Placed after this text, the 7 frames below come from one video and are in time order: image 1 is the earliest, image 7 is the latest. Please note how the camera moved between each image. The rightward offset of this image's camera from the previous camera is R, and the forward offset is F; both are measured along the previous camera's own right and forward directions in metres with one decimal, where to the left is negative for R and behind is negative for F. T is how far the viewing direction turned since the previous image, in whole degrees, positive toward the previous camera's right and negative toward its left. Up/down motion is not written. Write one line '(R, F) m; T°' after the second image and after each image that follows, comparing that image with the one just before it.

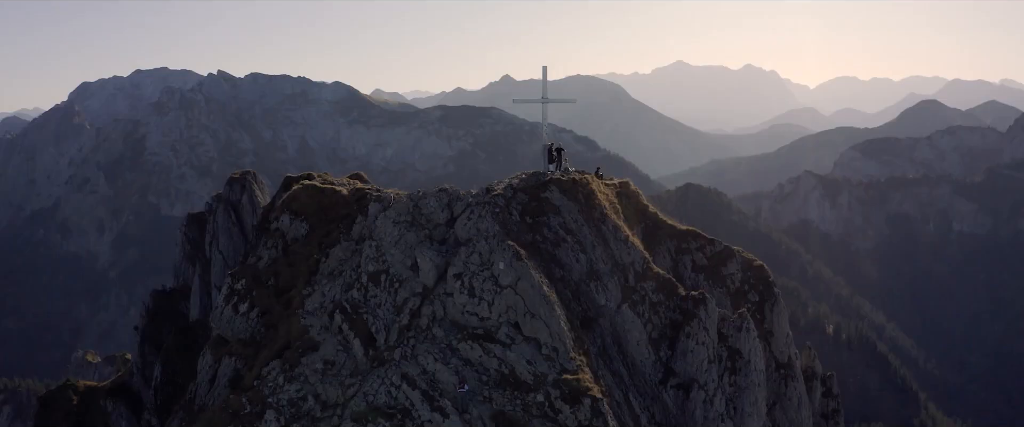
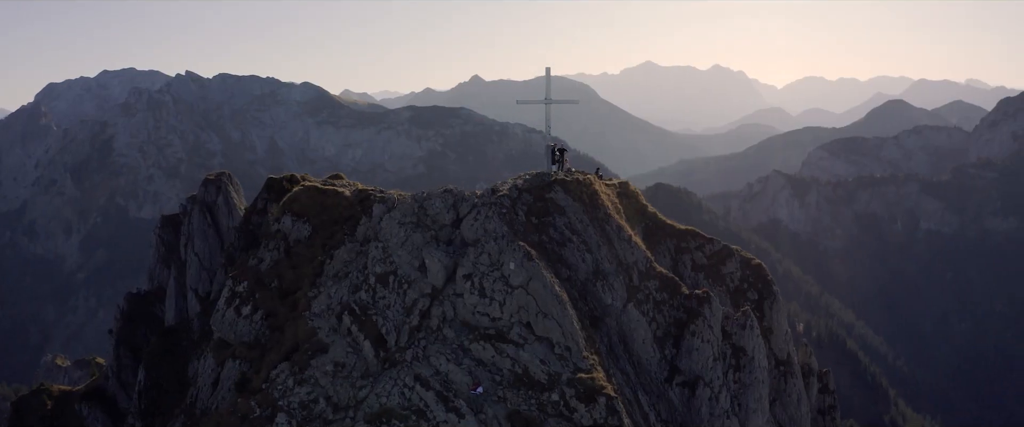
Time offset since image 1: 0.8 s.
(-1.4, -0.1) m; +2°
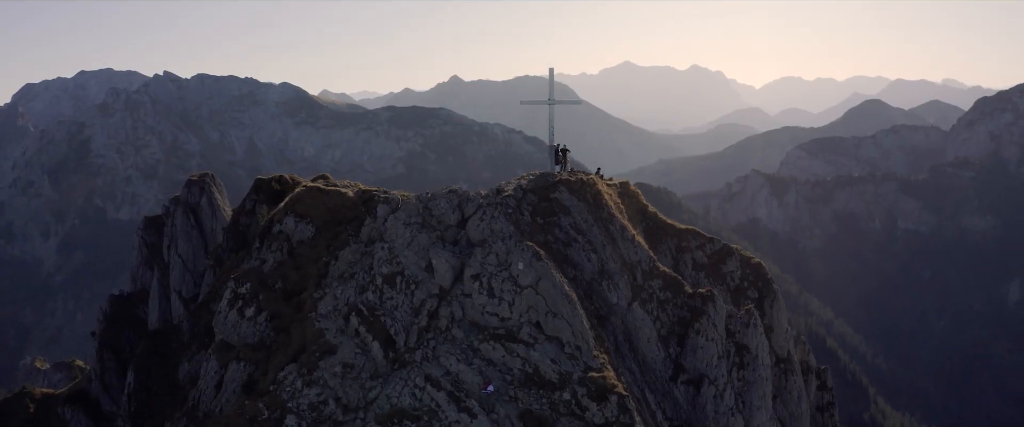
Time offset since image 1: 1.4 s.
(-1.0, -0.1) m; +1°
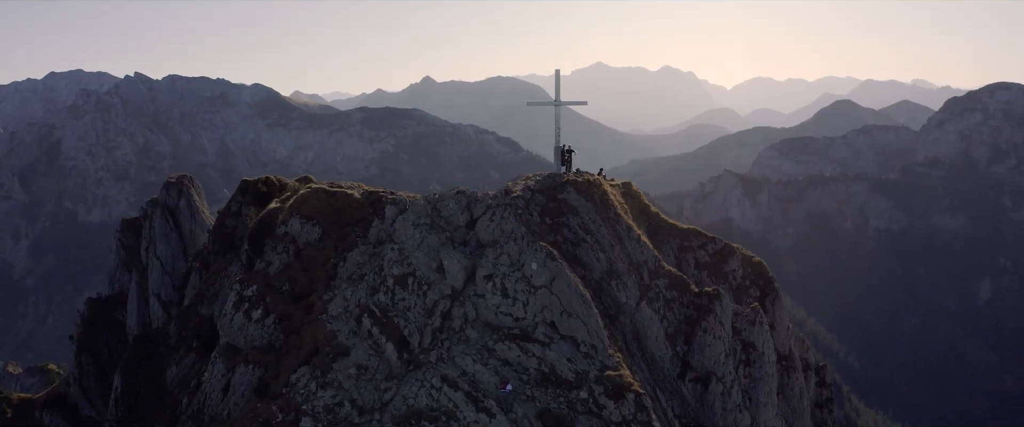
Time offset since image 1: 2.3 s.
(-1.4, -0.1) m; +2°
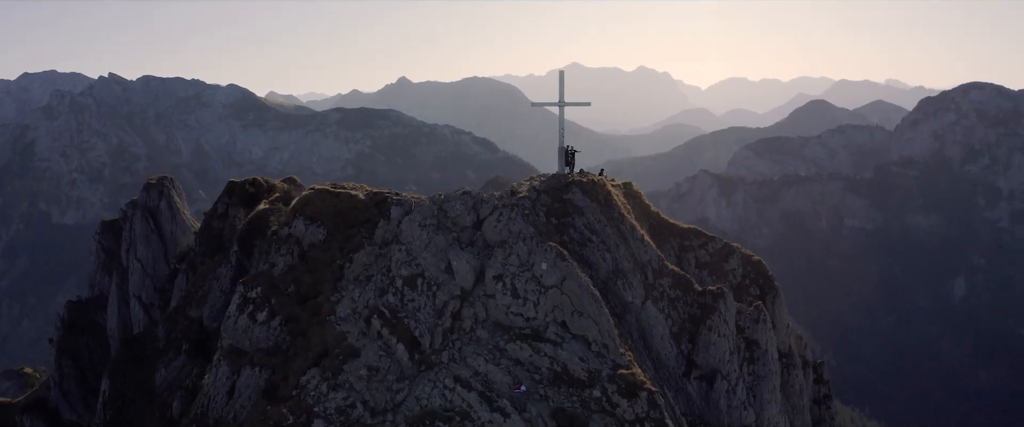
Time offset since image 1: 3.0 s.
(-1.2, -0.1) m; +2°
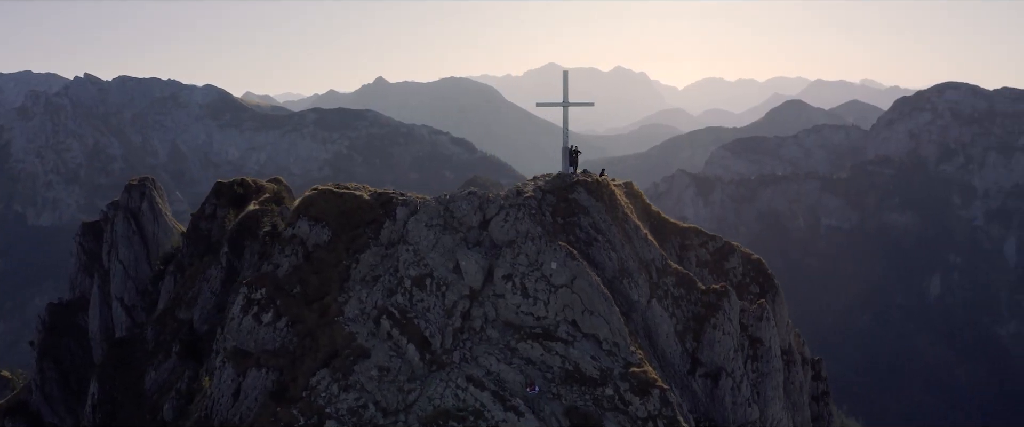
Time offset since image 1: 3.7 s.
(-1.1, -0.1) m; +1°
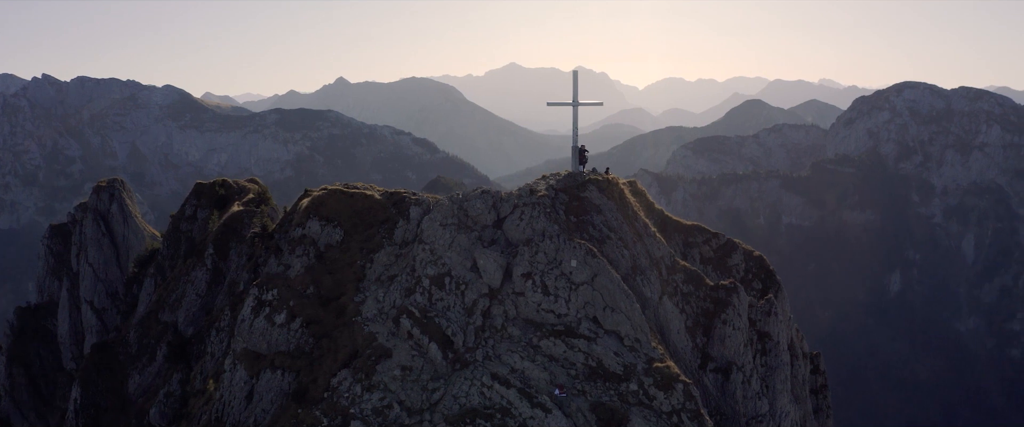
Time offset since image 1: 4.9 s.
(-2.1, -0.2) m; +2°
